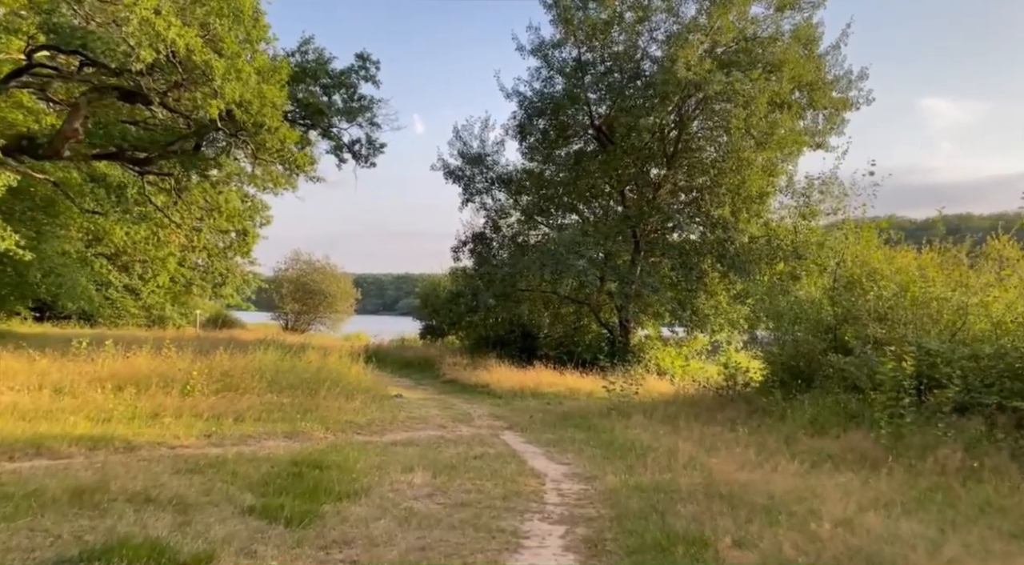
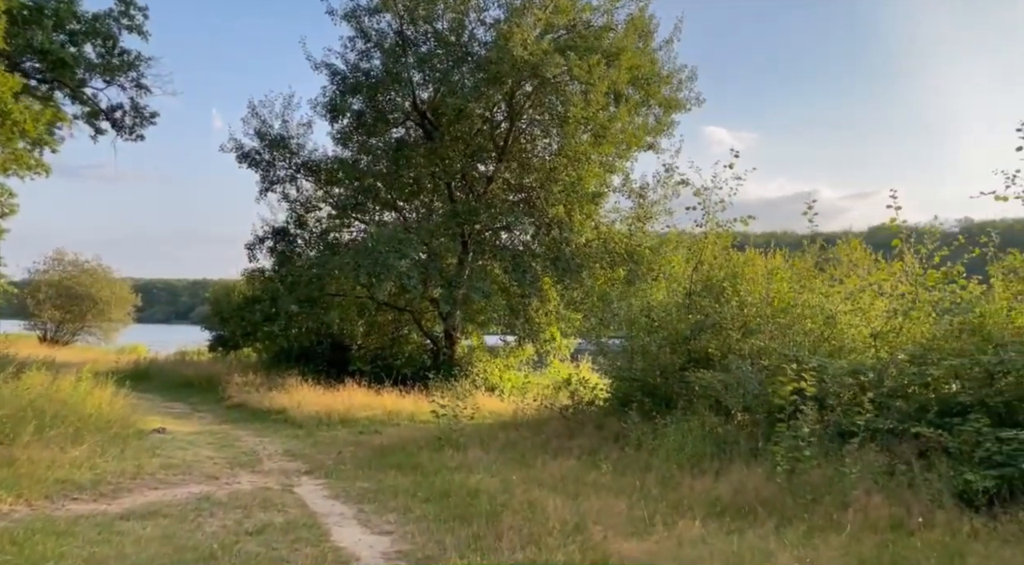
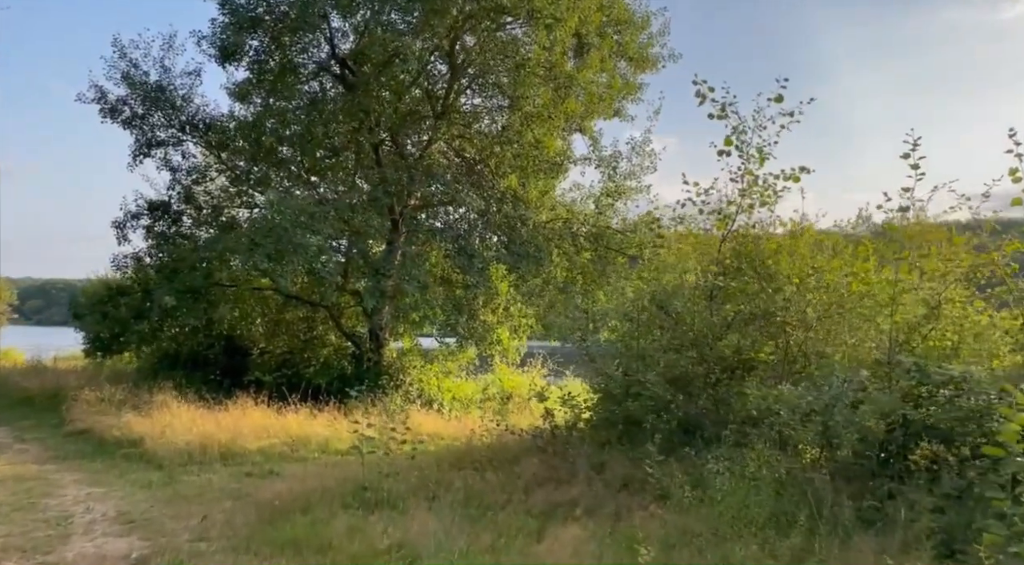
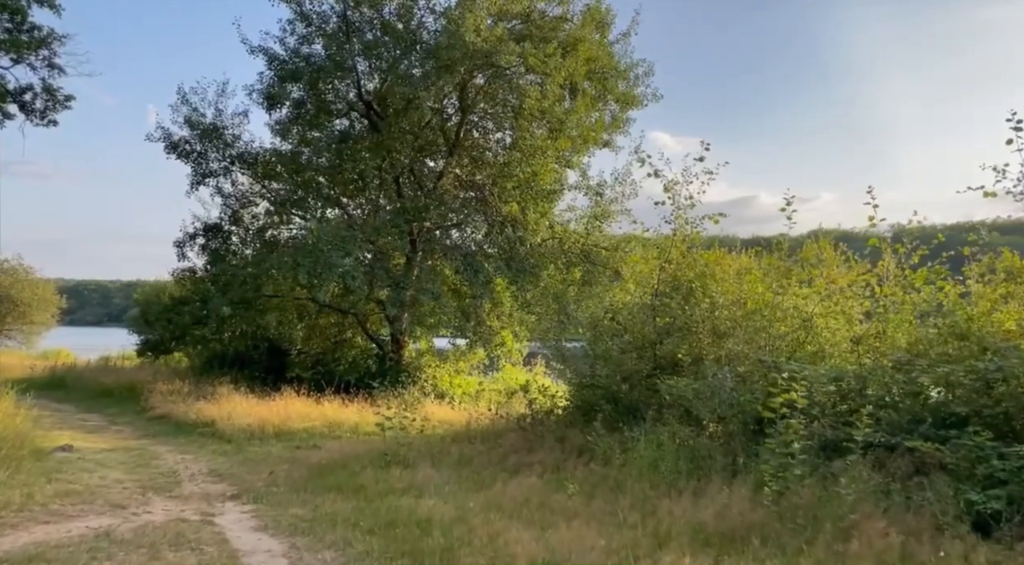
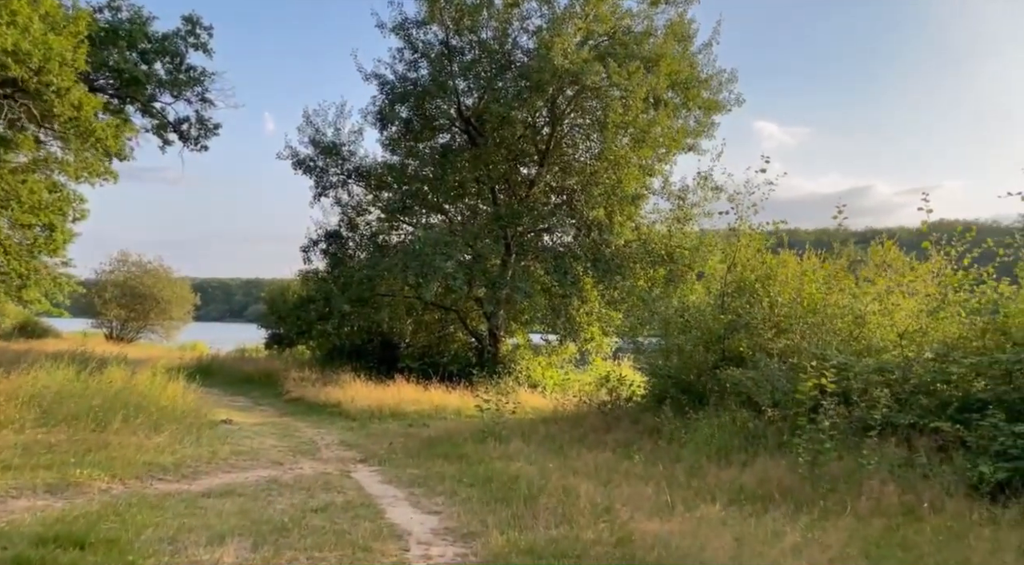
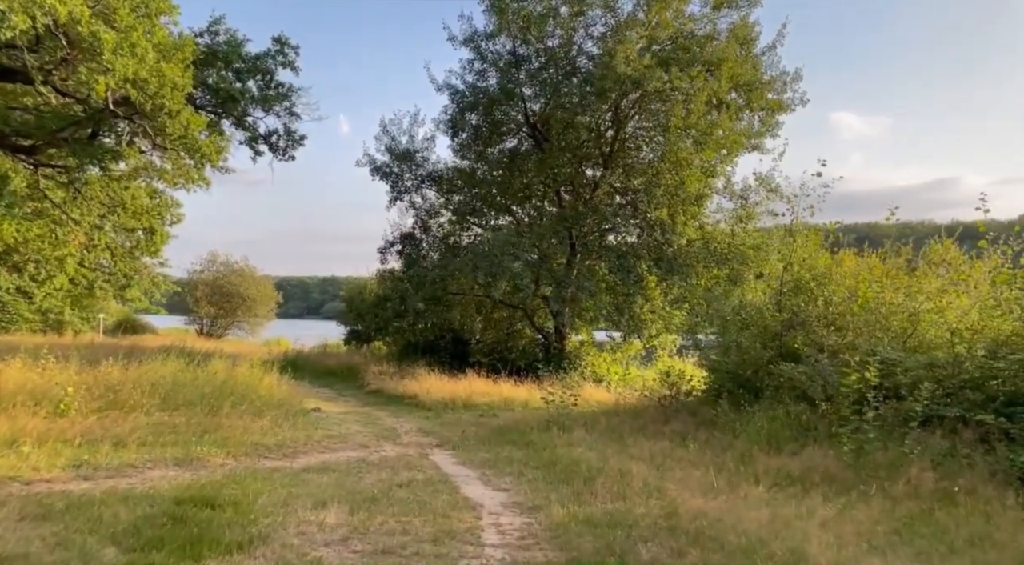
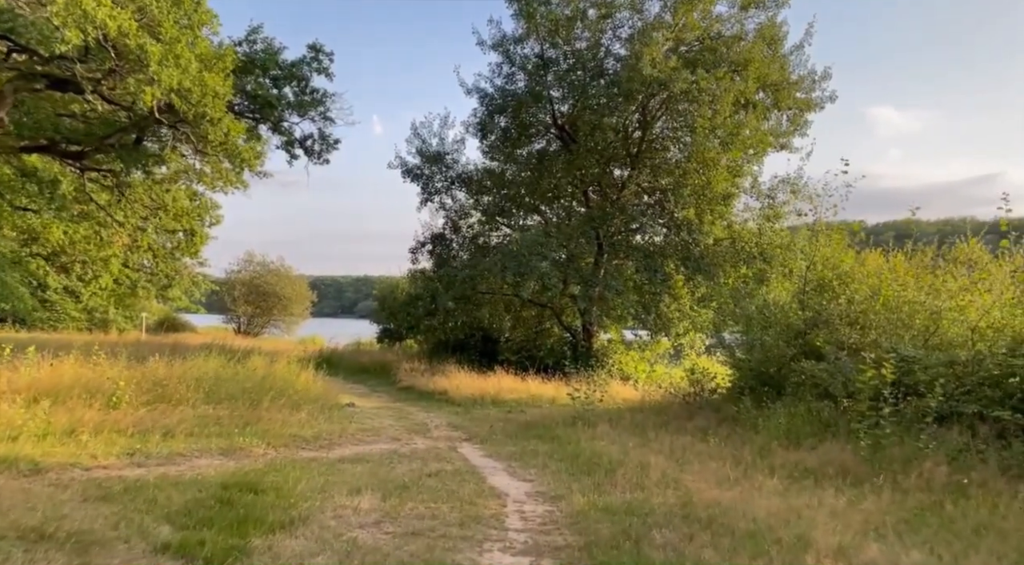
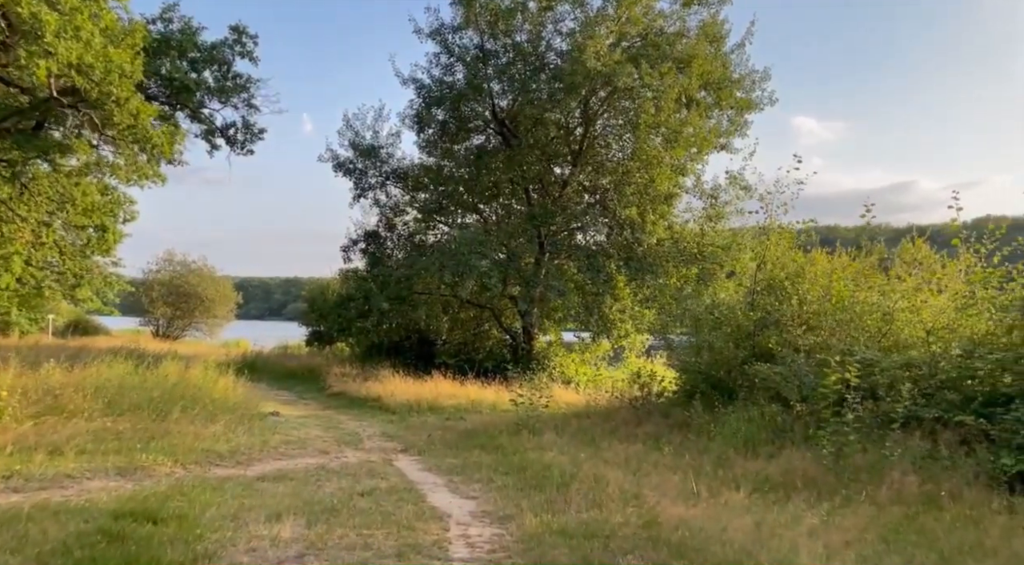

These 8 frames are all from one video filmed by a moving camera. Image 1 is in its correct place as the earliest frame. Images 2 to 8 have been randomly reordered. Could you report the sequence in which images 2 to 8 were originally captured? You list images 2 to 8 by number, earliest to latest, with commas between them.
7, 6, 8, 5, 2, 4, 3
